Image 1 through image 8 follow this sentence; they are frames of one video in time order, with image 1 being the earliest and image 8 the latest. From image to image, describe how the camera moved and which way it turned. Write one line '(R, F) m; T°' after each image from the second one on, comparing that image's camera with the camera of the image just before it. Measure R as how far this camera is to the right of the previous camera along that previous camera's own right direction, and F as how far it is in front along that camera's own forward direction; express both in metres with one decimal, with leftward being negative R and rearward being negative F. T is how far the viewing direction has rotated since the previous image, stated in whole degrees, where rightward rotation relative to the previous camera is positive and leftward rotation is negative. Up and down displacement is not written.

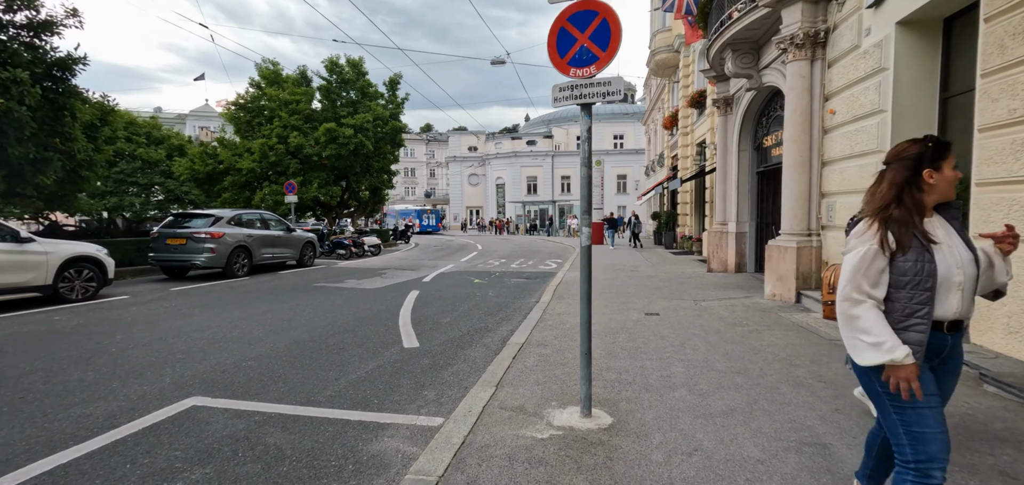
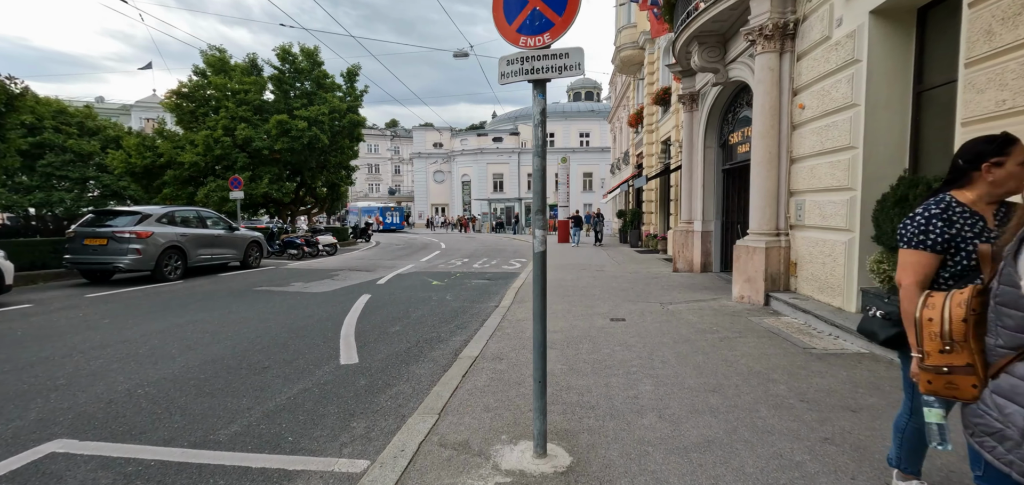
(+0.2, +0.6) m; +4°
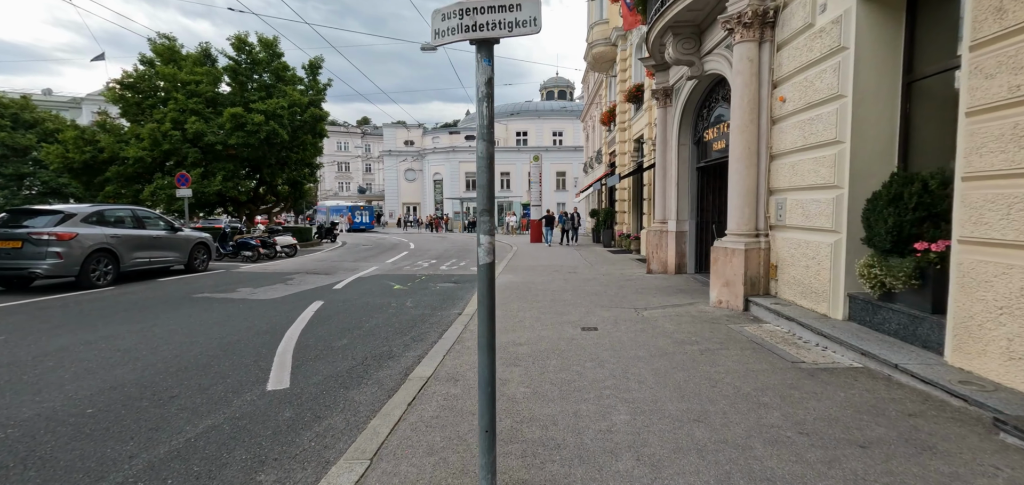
(+0.2, +0.6) m; +3°
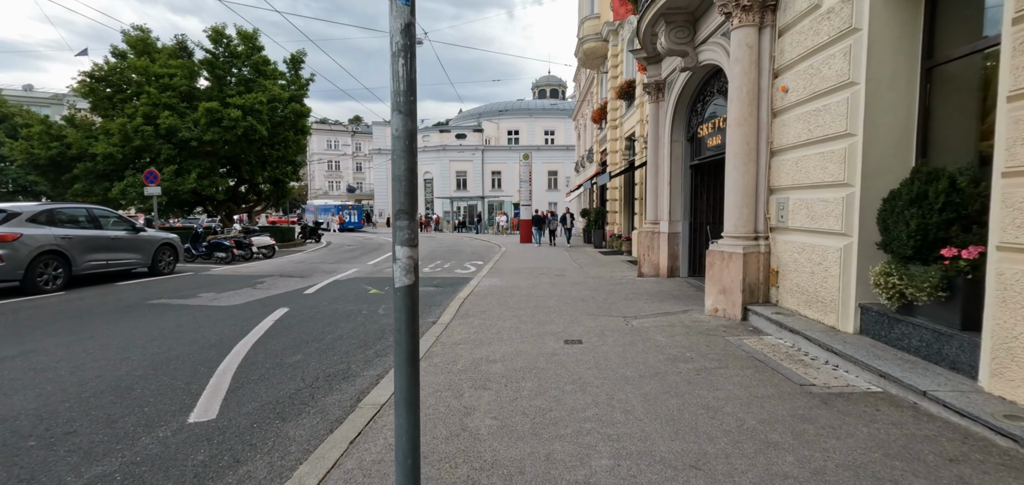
(+0.2, +0.6) m; +1°
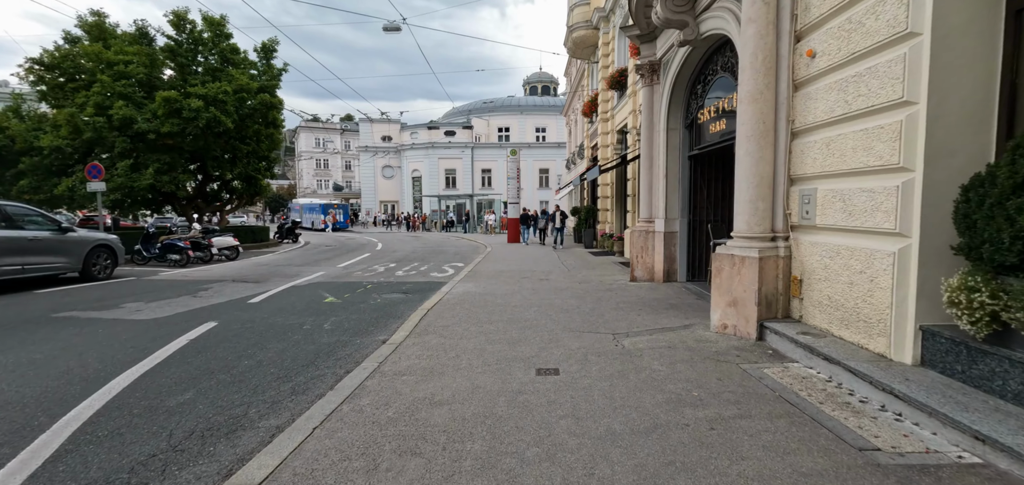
(+0.3, +1.2) m; +1°
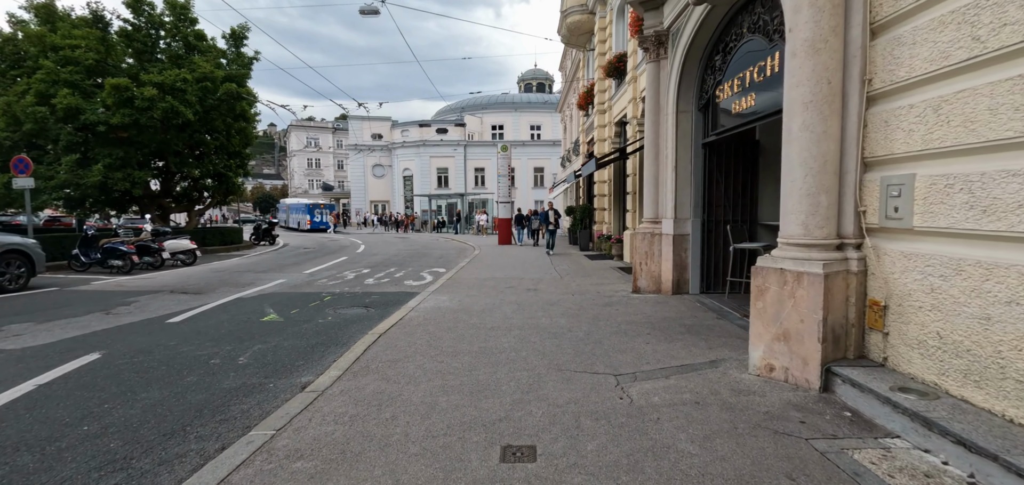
(+0.3, +1.5) m; 0°
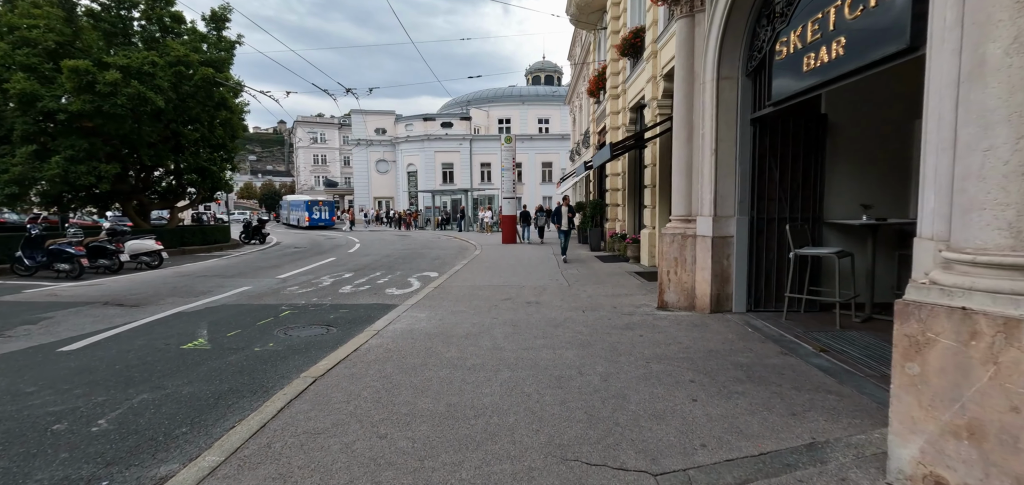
(+0.2, +1.7) m; -1°
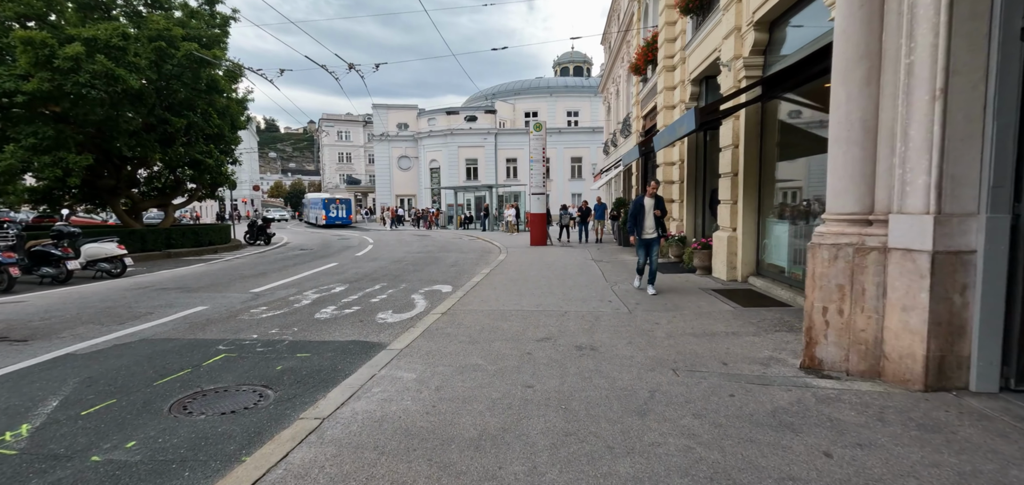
(-0.2, +2.7) m; -3°
